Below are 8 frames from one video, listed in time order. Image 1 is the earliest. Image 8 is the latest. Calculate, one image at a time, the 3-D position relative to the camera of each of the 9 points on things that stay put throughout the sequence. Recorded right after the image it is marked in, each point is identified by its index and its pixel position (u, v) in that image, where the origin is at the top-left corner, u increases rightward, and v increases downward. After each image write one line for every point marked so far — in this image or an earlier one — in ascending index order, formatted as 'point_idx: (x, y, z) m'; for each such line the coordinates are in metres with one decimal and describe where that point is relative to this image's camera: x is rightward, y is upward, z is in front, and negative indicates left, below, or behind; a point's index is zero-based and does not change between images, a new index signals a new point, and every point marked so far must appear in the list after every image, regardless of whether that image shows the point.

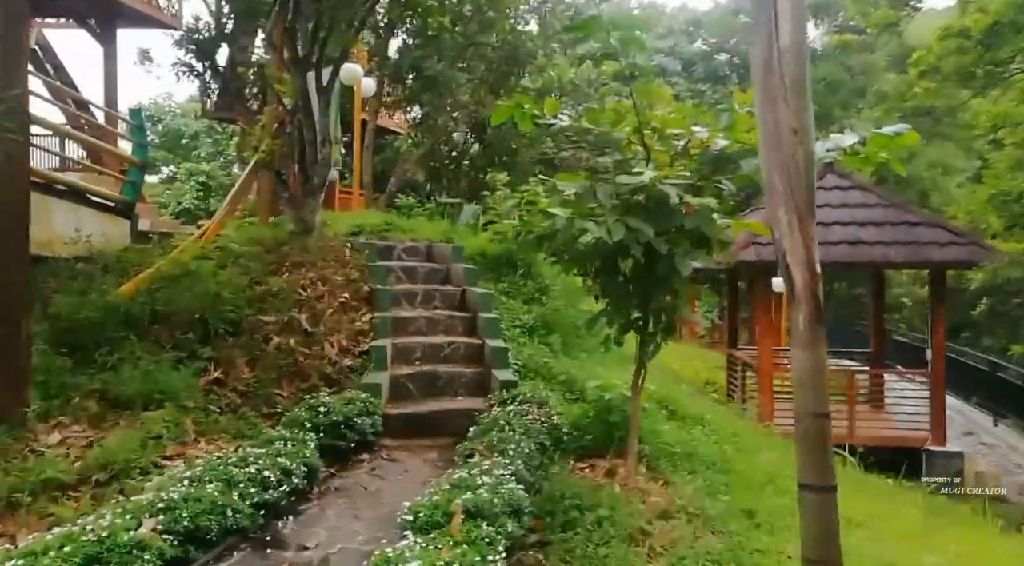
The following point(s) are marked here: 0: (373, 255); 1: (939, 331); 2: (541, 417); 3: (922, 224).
0: (-1.2, +0.3, +8.1) m
1: (+5.4, -0.6, +11.4) m
2: (+0.2, -0.9, +6.3) m
3: (+5.1, +0.7, +11.0) m
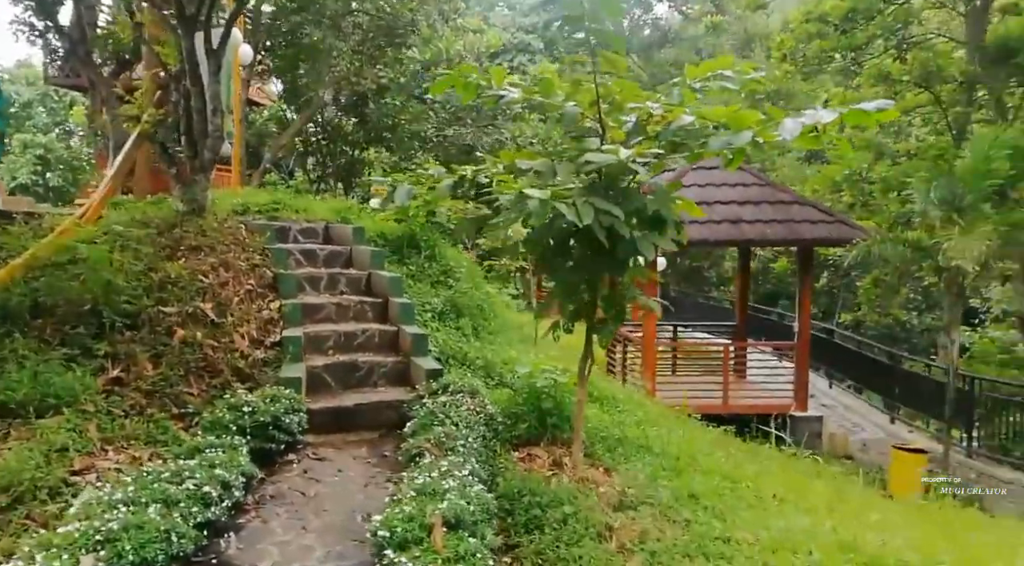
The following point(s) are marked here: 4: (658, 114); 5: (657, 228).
0: (-2.0, +0.4, +7.5) m
1: (+3.9, -0.3, +12.0) m
2: (-0.2, -0.8, +6.1) m
3: (+3.6, +1.0, +11.5) m
4: (+0.9, +1.0, +5.3) m
5: (+0.8, +0.3, +5.1) m
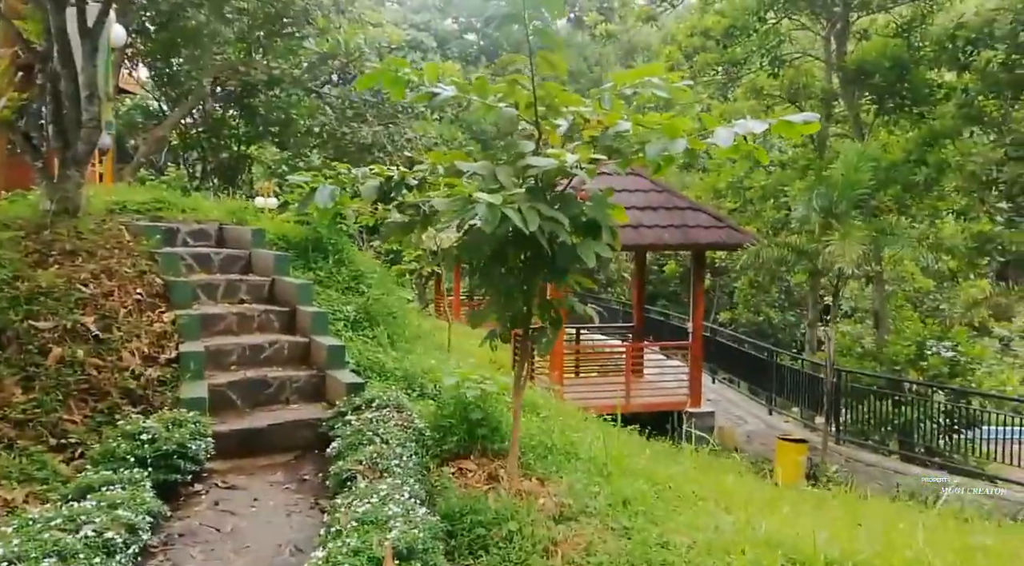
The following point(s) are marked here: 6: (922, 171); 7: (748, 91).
0: (-2.7, +0.3, +6.8) m
1: (+2.5, -0.3, +12.0) m
2: (-0.7, -0.9, +5.6) m
3: (+2.3, +1.0, +11.6) m
4: (+0.5, +1.0, +4.9) m
5: (+0.5, +0.3, +4.8) m
6: (+5.2, +1.4, +11.5) m
7: (+3.7, +3.0, +14.0) m
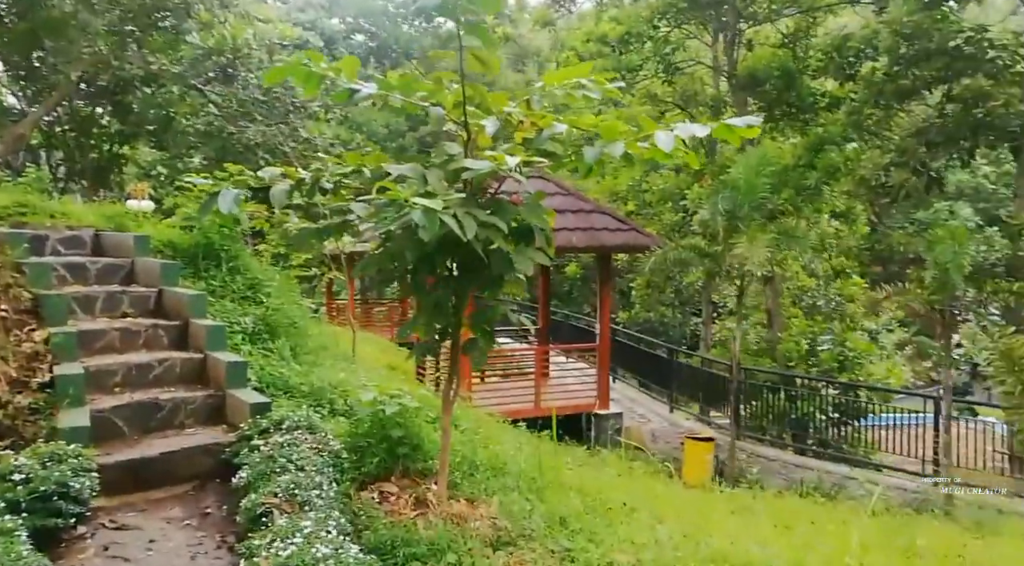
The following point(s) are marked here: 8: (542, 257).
0: (-3.3, +0.2, +6.1) m
1: (+1.3, -0.3, +11.9) m
2: (-1.1, -0.9, +5.1) m
3: (+1.1, +1.0, +11.4) m
4: (+0.1, +0.9, +4.6) m
5: (+0.1, +0.2, +4.5) m
6: (+4.0, +1.5, +11.7) m
7: (+2.1, +3.0, +14.0) m
8: (+0.2, +0.1, +4.5) m
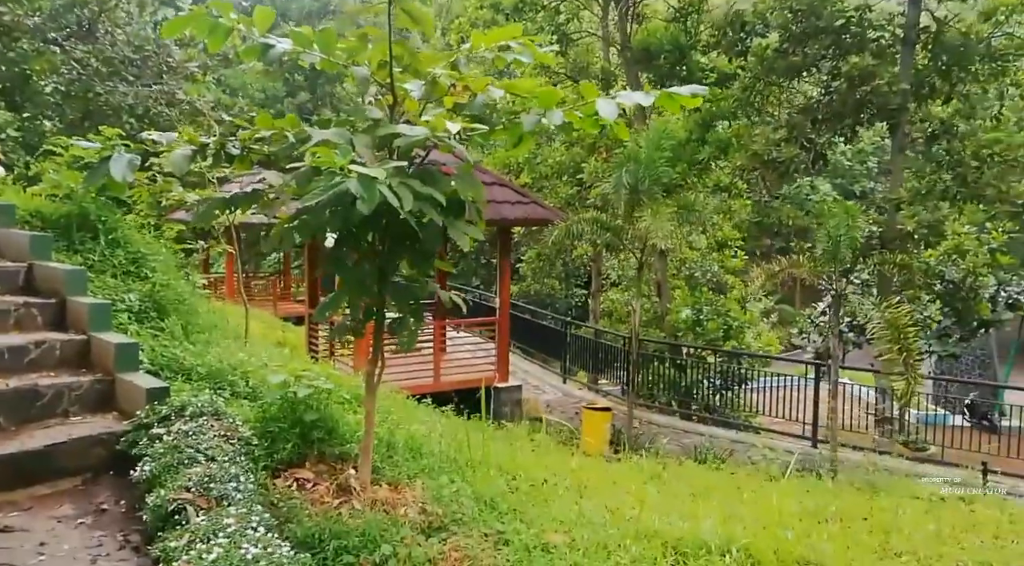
0: (-3.8, +0.4, +5.4) m
1: (-0.1, 0.0, +11.8) m
2: (-1.5, -0.8, +4.8) m
3: (-0.2, +1.3, +11.2) m
4: (-0.3, +1.1, +4.4) m
5: (-0.3, +0.4, +4.2) m
6: (+2.6, +1.9, +11.9) m
7: (+0.4, +3.4, +13.8) m
8: (-0.2, +0.3, +4.3) m
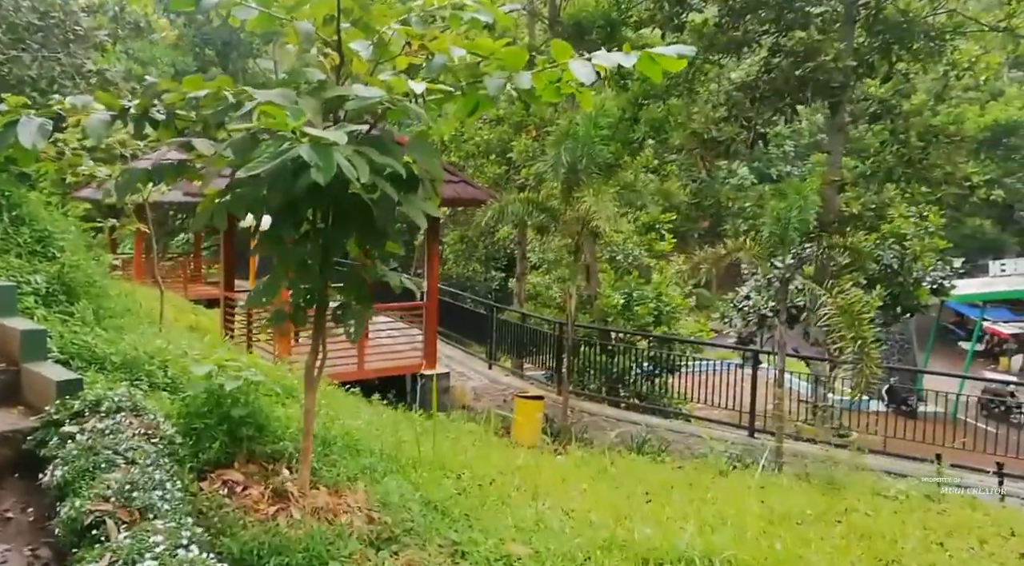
0: (-4.1, +0.5, +4.7) m
1: (-1.0, +0.2, +11.4) m
2: (-1.8, -0.7, +4.3) m
3: (-1.0, +1.5, +10.8) m
4: (-0.4, +1.1, +4.0) m
5: (-0.4, +0.4, +3.9) m
6: (+1.7, +2.0, +11.8) m
7: (-0.6, +3.7, +13.5) m
8: (-0.4, +0.3, +3.9) m
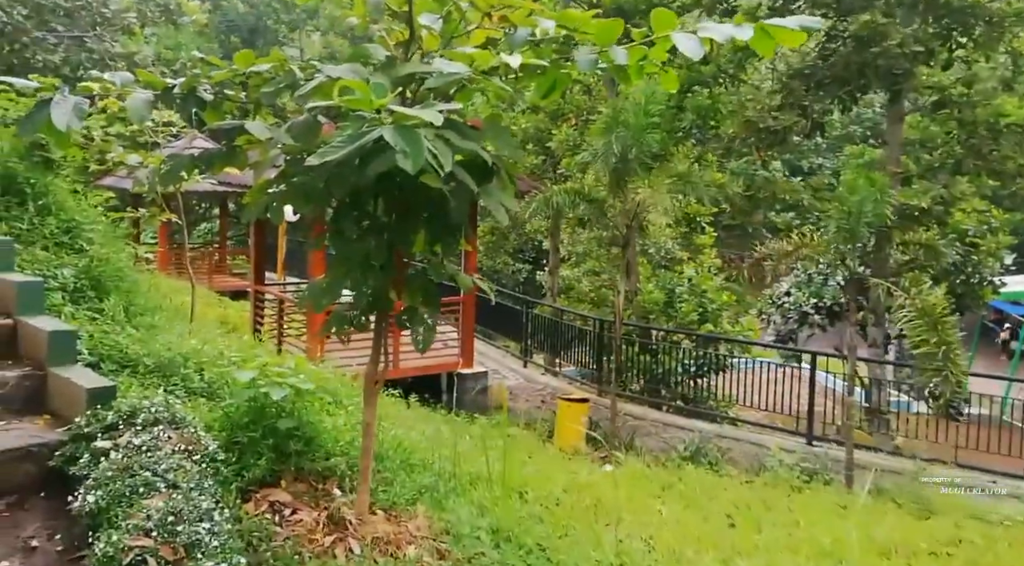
0: (-3.7, +0.5, +4.3) m
1: (-0.5, +0.3, +11.0) m
2: (-1.4, -0.7, +3.9) m
3: (-0.5, +1.6, +10.4) m
4: (-0.1, +1.1, +3.5) m
5: (-0.1, +0.4, +3.4) m
6: (+2.2, +2.1, +11.2) m
7: (0.0, +3.7, +13.0) m
8: (0.0, +0.3, +3.5) m
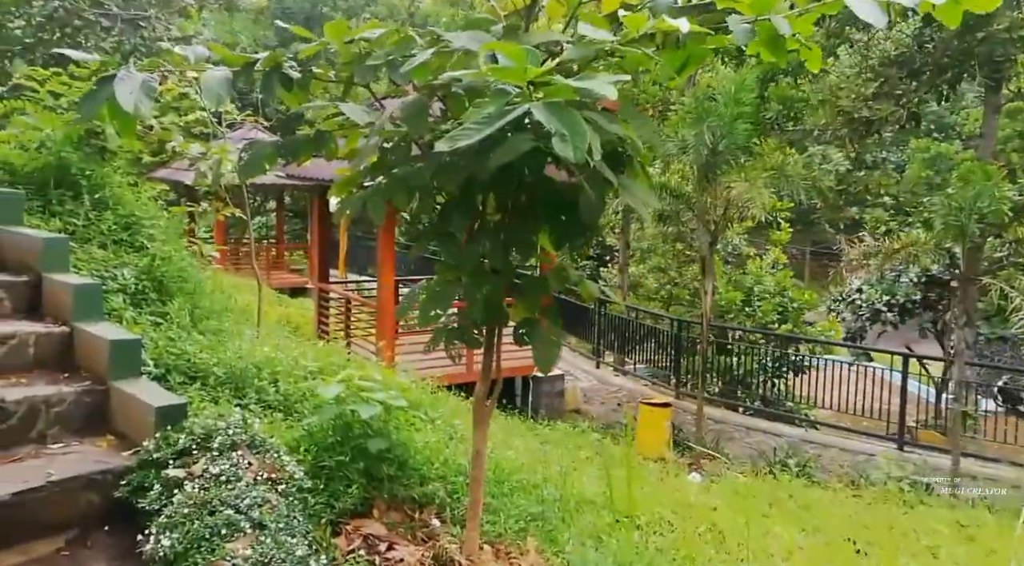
0: (-3.2, +0.5, +3.9) m
1: (+0.4, +0.3, +10.4) m
2: (-0.9, -0.7, +3.4) m
3: (+0.3, +1.6, +9.8) m
4: (+0.4, +1.1, +3.0) m
5: (+0.4, +0.4, +2.9) m
6: (+3.1, +2.1, +10.5) m
7: (+0.9, +3.8, +12.4) m
8: (+0.5, +0.3, +2.9) m
